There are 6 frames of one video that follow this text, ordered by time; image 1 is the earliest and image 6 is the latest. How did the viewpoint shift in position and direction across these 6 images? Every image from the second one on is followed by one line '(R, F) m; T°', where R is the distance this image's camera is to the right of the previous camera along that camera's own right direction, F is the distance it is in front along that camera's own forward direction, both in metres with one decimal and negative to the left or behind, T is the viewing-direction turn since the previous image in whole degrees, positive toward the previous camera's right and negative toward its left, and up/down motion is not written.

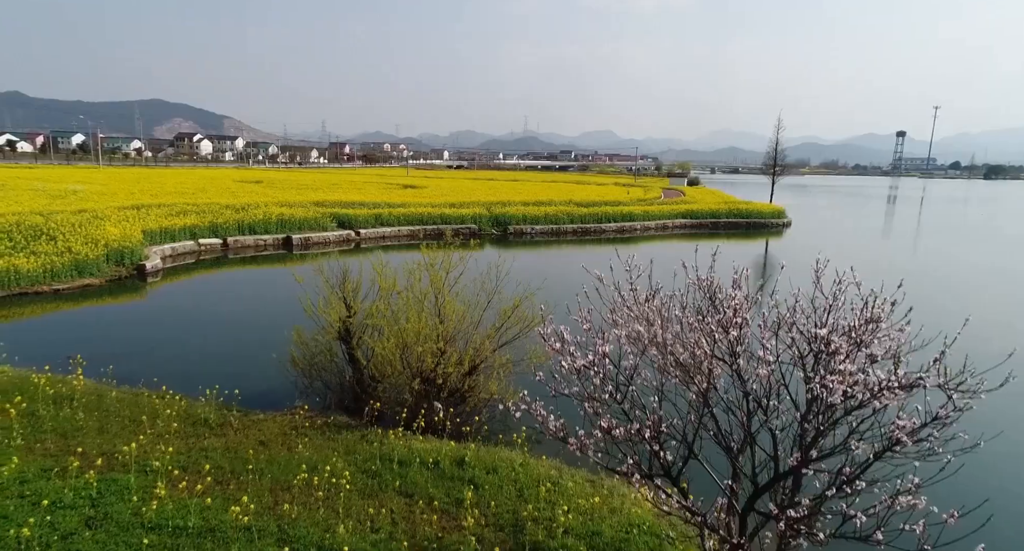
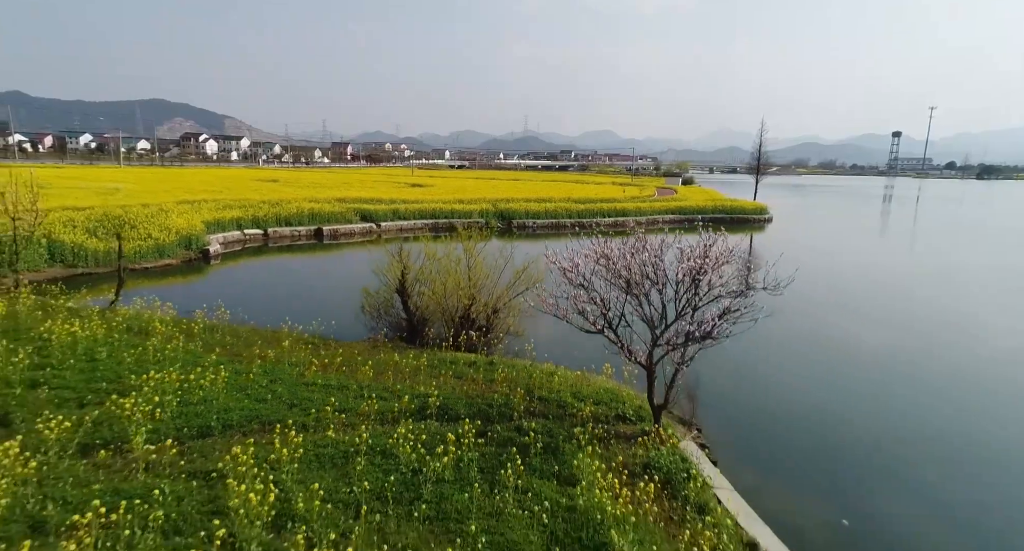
(-0.1, -2.3) m; 0°
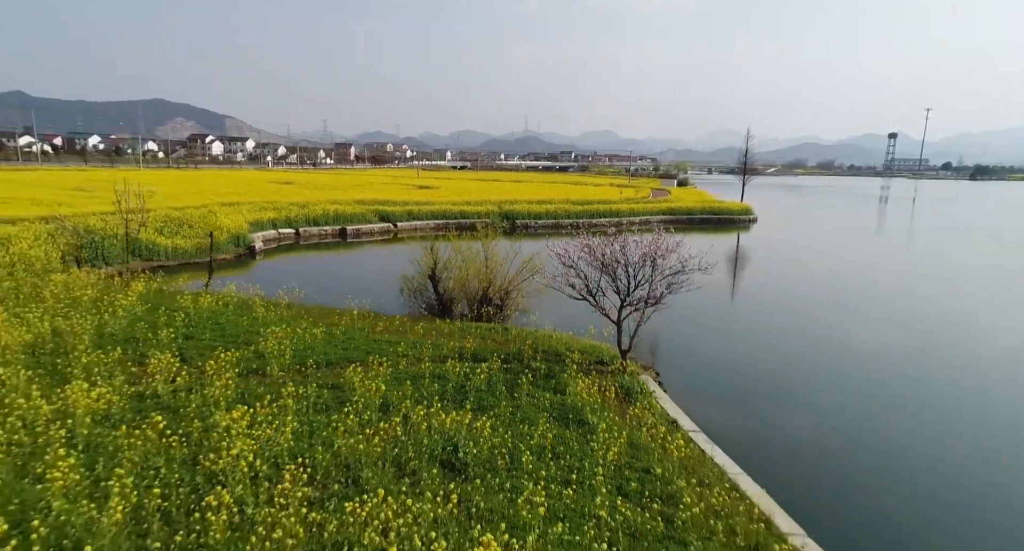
(-0.1, -2.2) m; 0°
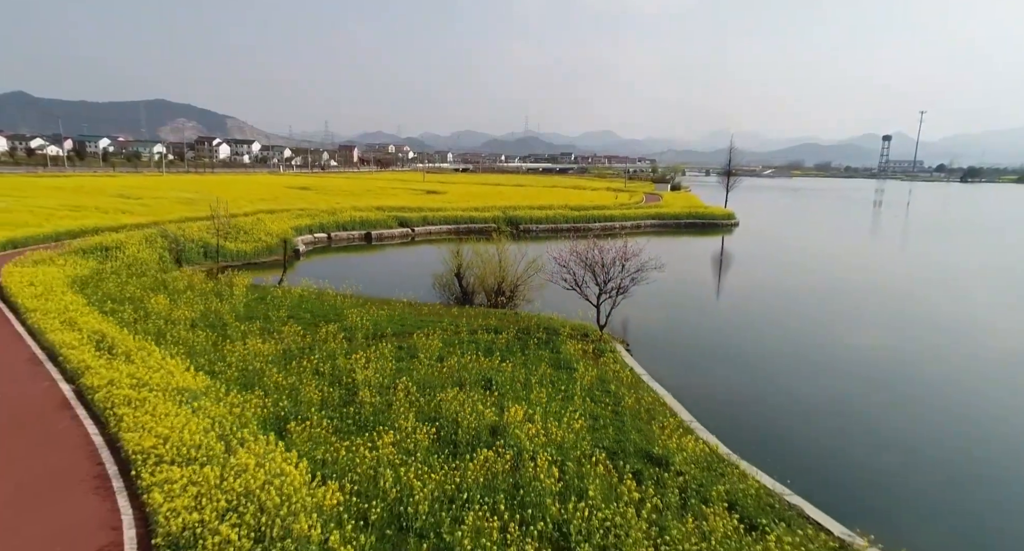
(-0.2, -3.0) m; 0°
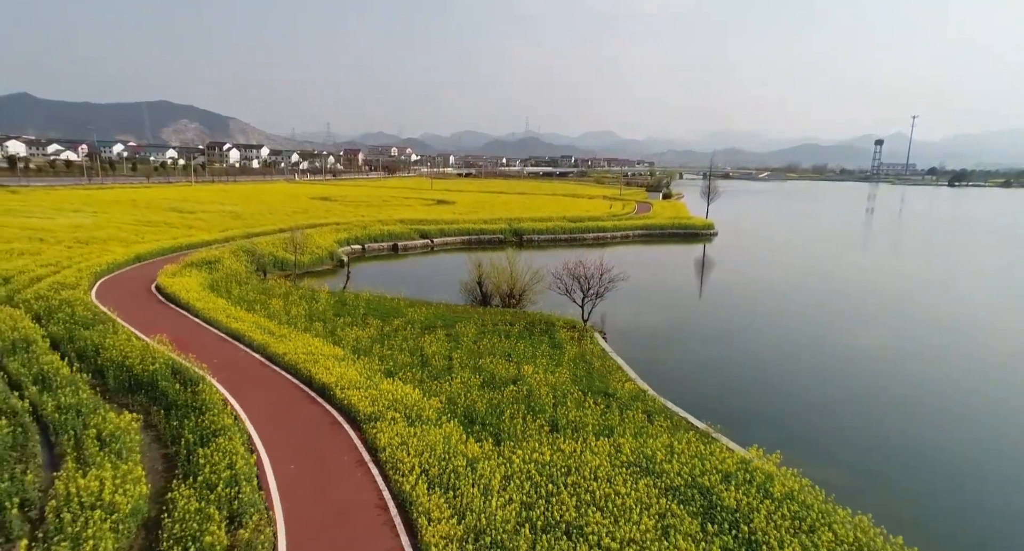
(-0.2, -4.3) m; 0°
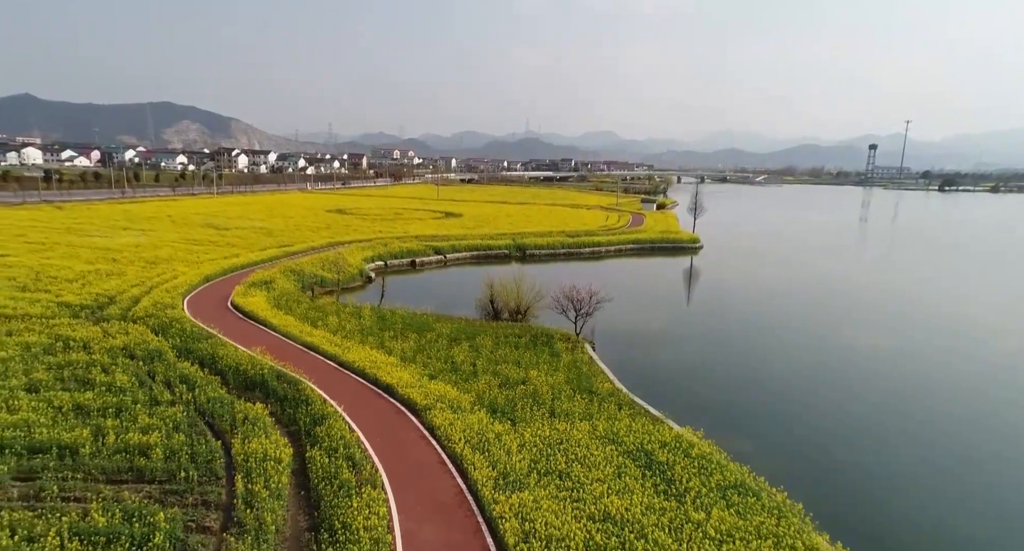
(-0.2, -3.7) m; 0°
